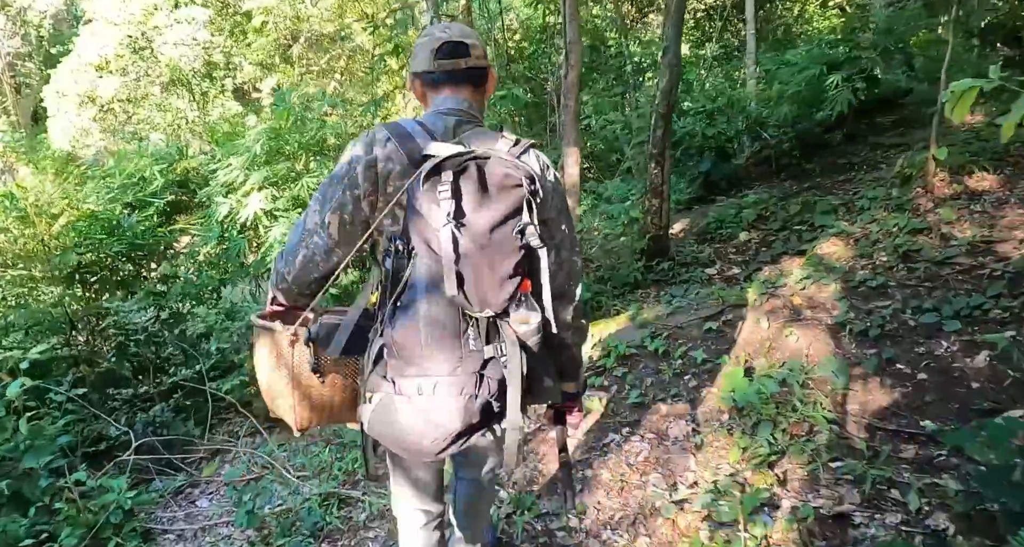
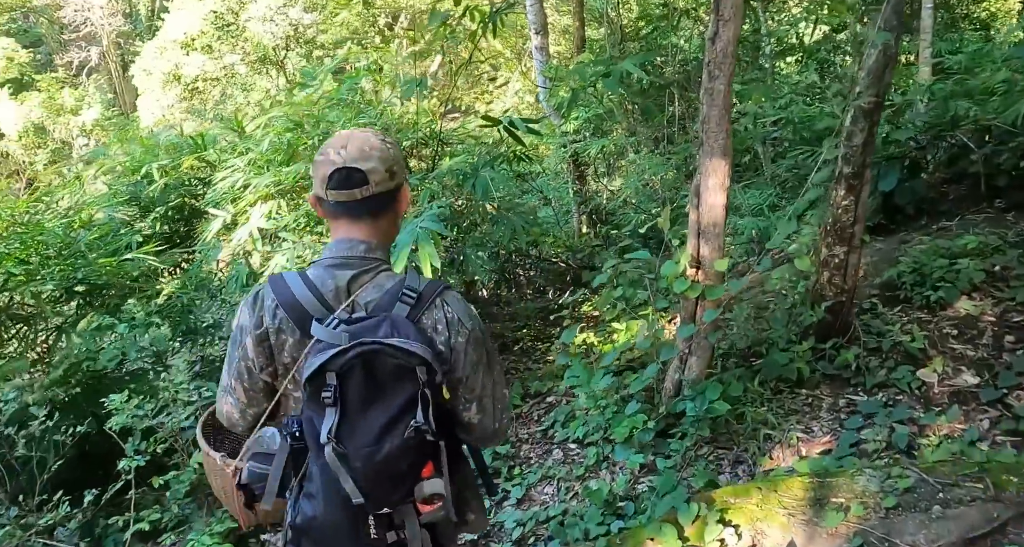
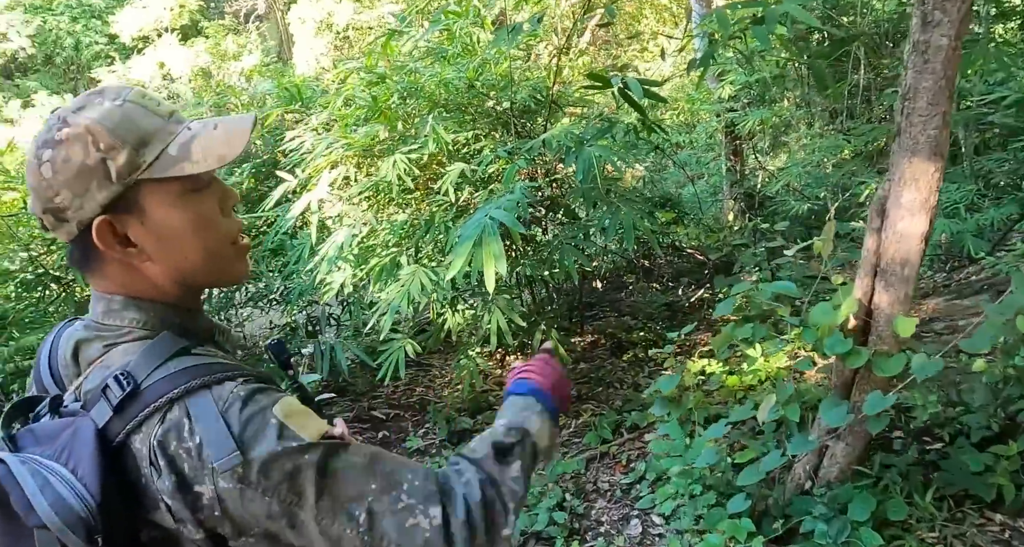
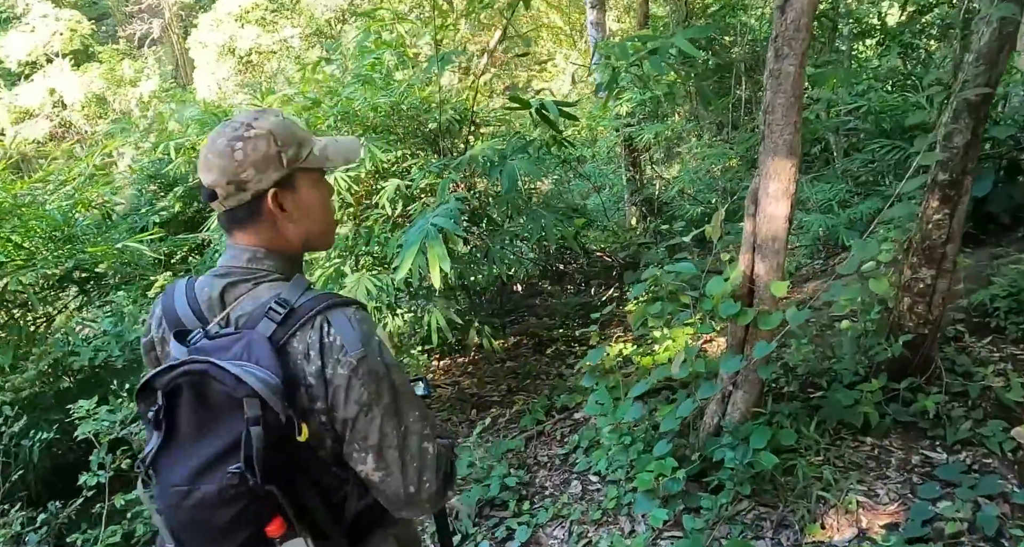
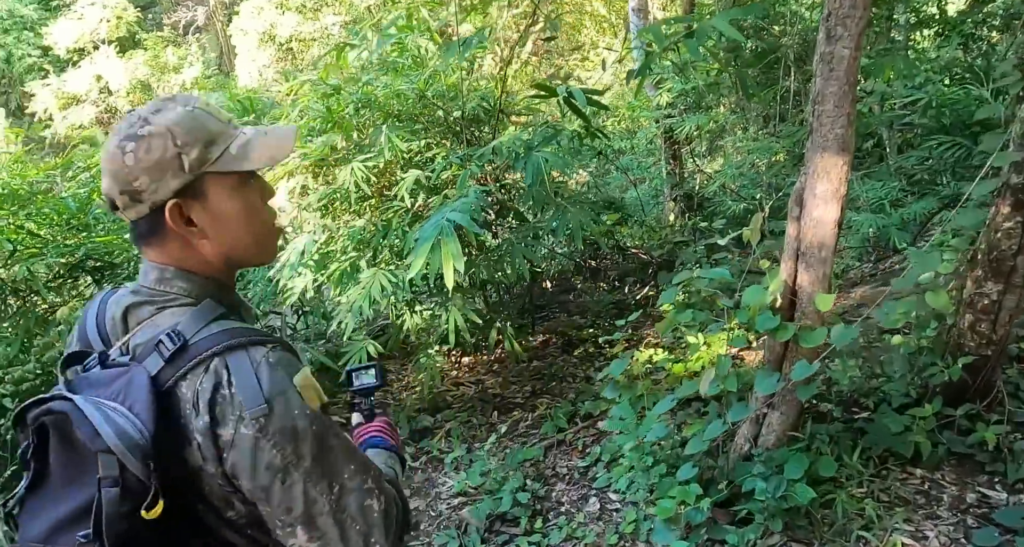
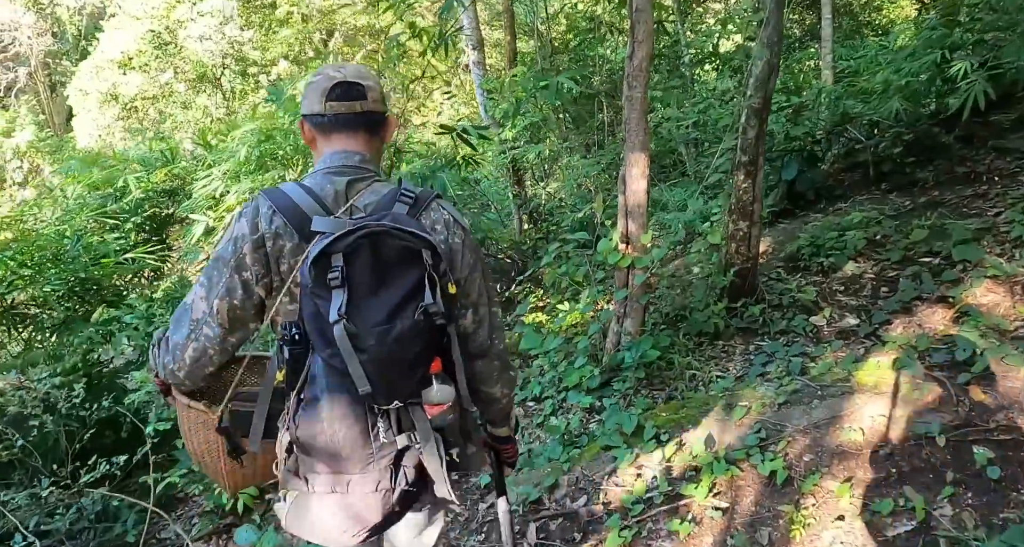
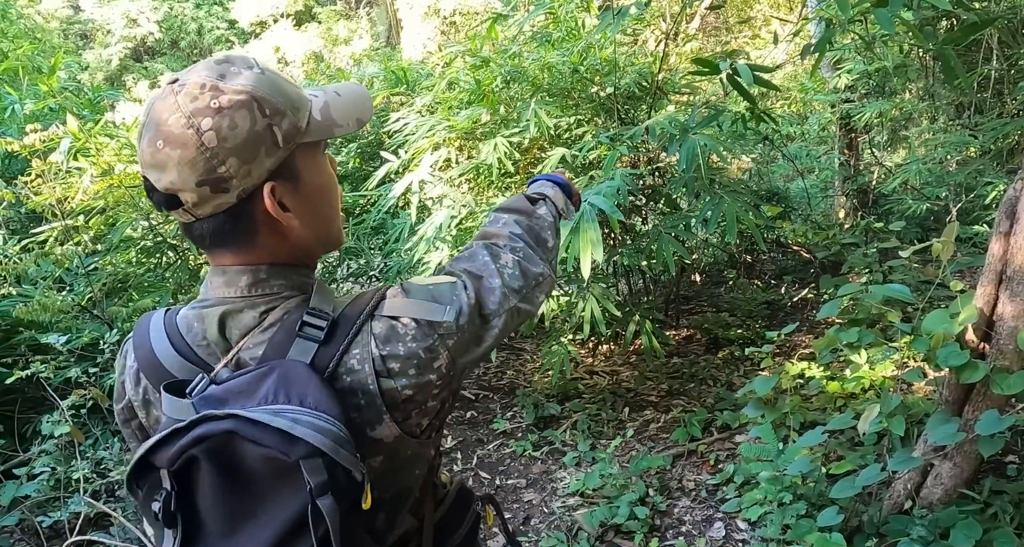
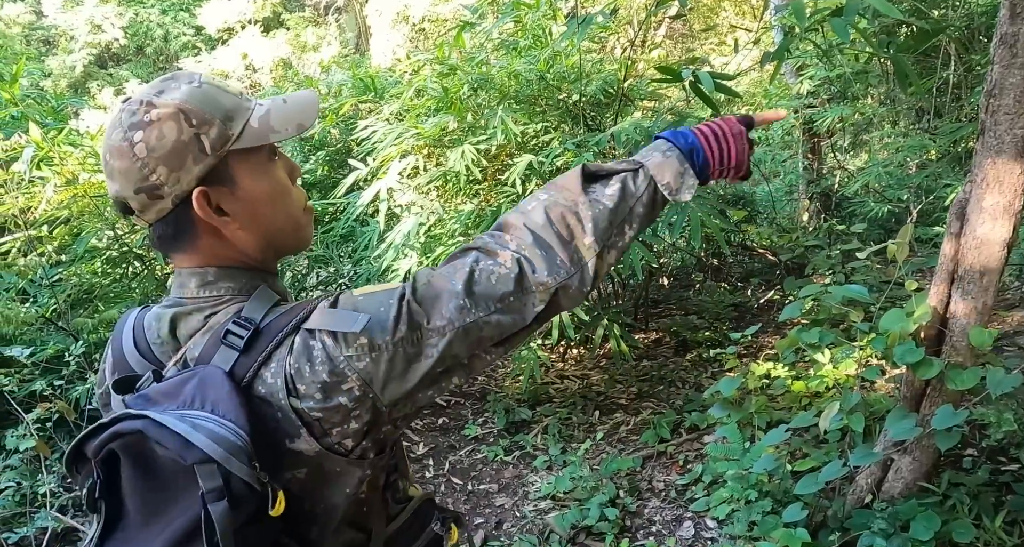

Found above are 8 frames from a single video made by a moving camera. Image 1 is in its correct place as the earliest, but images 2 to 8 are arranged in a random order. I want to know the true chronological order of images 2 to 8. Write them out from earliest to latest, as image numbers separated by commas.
6, 2, 4, 5, 3, 8, 7
